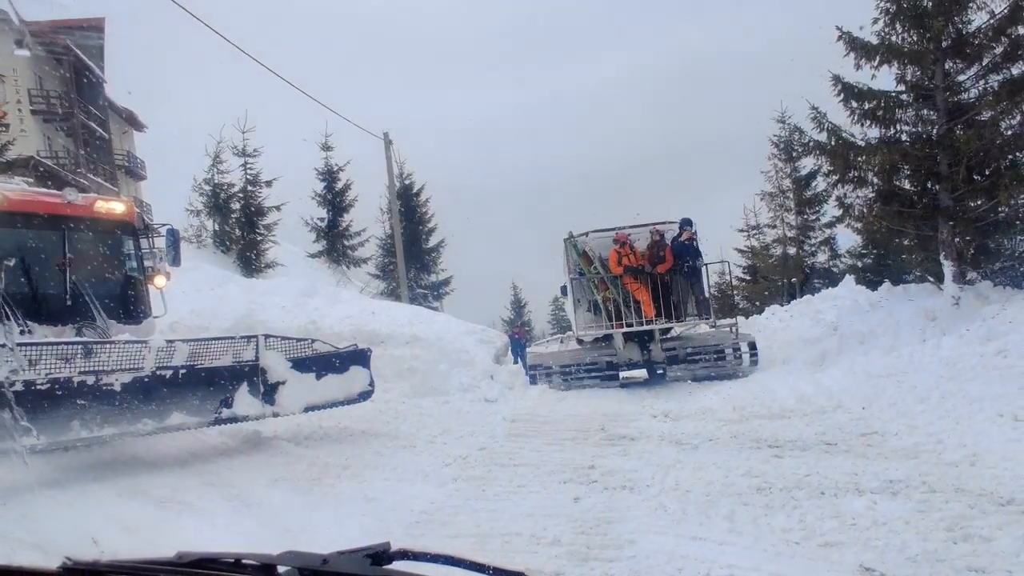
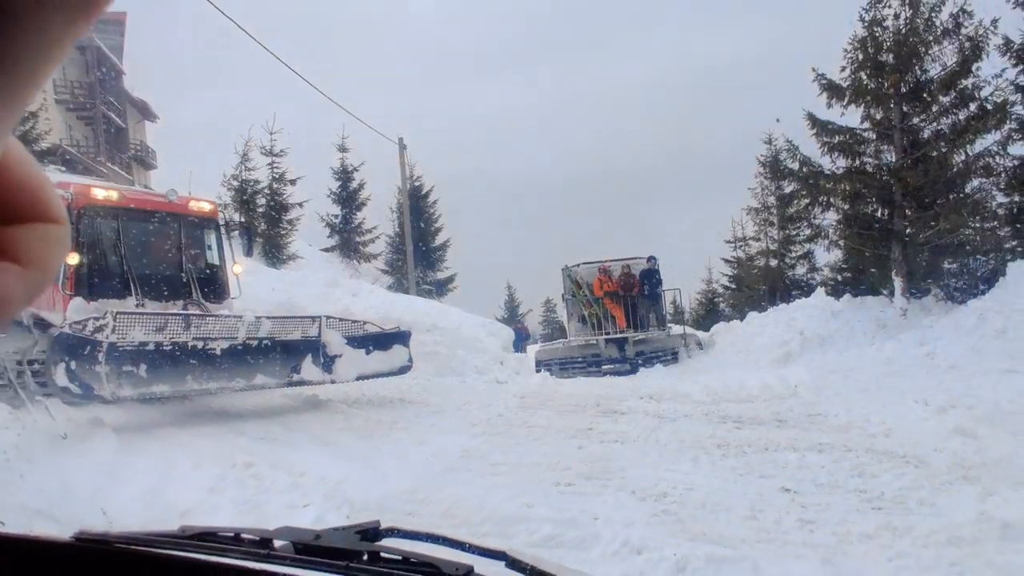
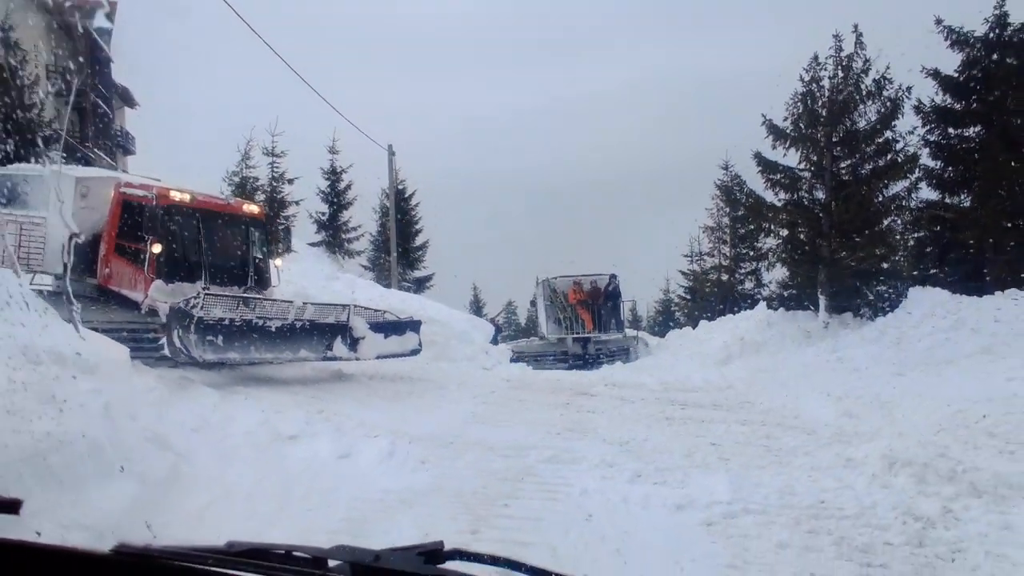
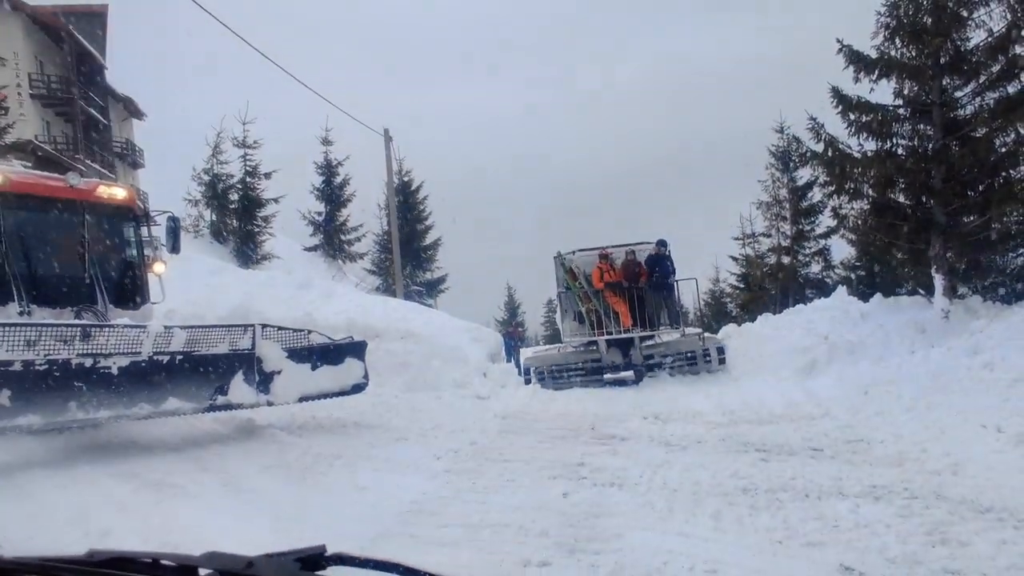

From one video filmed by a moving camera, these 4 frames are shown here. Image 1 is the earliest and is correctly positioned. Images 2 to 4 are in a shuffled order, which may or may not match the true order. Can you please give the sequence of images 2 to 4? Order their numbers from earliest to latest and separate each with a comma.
4, 2, 3
